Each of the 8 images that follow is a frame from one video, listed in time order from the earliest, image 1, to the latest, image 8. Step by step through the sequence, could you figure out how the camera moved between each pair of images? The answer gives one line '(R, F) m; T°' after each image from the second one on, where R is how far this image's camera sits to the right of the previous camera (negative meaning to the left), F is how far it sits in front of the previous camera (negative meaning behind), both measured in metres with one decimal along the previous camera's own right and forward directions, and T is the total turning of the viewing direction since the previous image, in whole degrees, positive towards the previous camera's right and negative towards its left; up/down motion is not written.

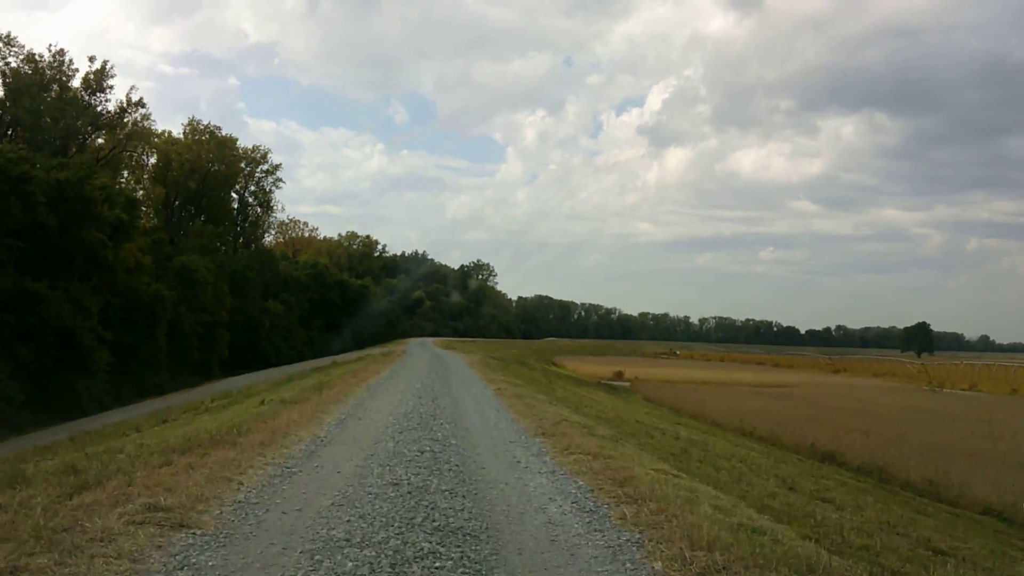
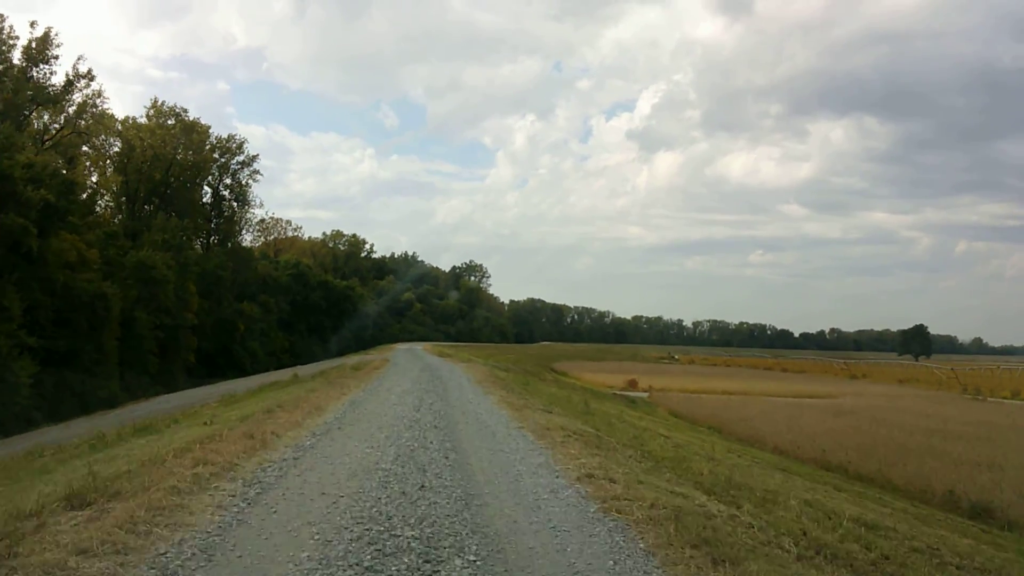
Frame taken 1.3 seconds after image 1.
(-0.7, +6.3) m; +1°
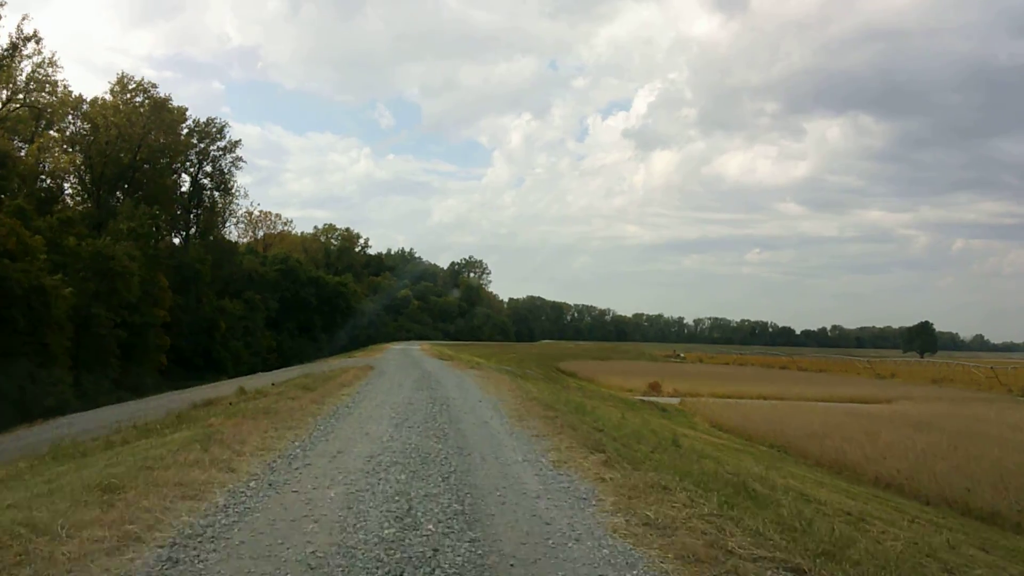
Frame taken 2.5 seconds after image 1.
(-0.7, +5.7) m; 0°
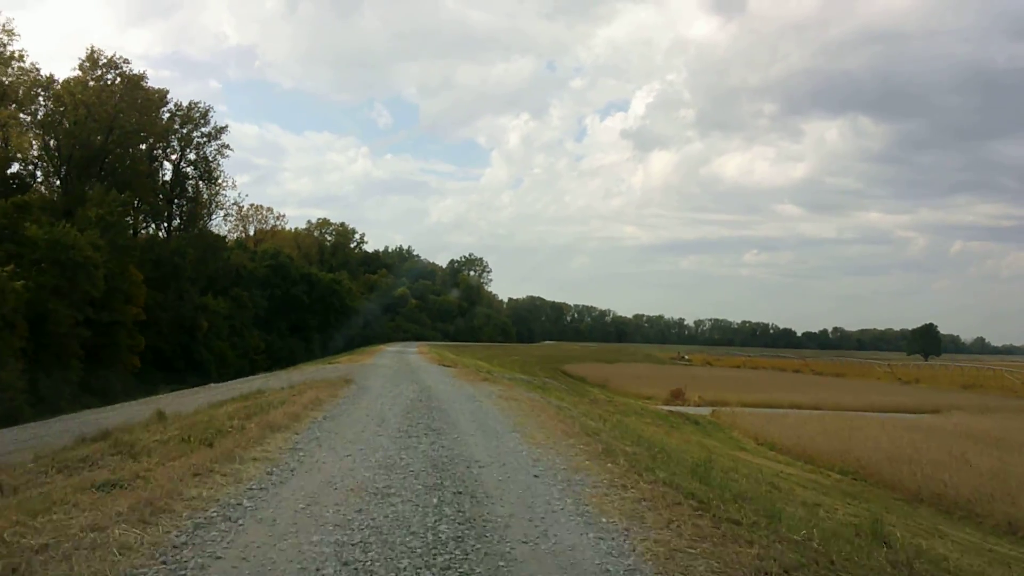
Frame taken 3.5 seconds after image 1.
(-0.6, +4.6) m; 0°
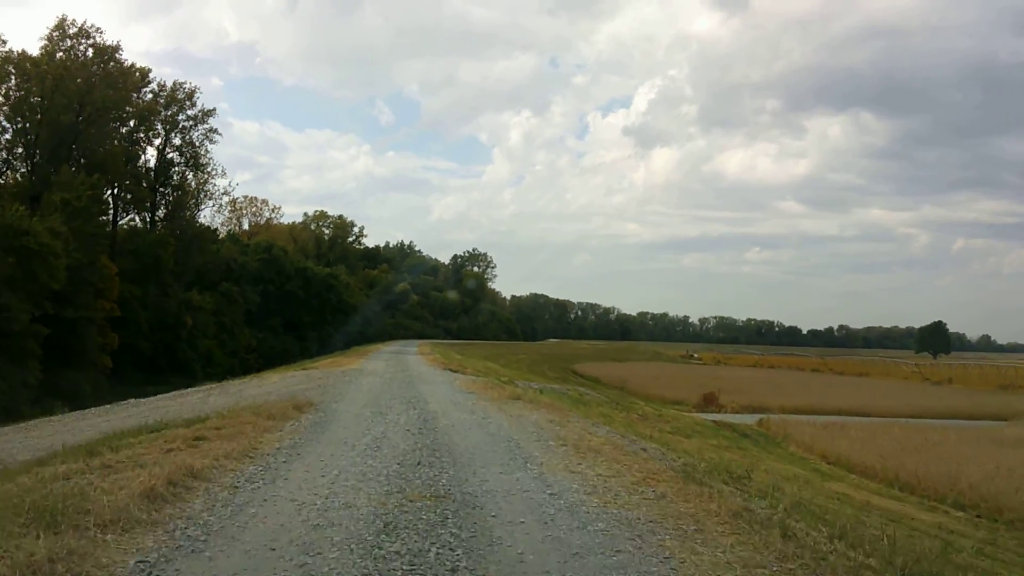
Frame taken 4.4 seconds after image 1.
(-0.6, +4.6) m; 0°
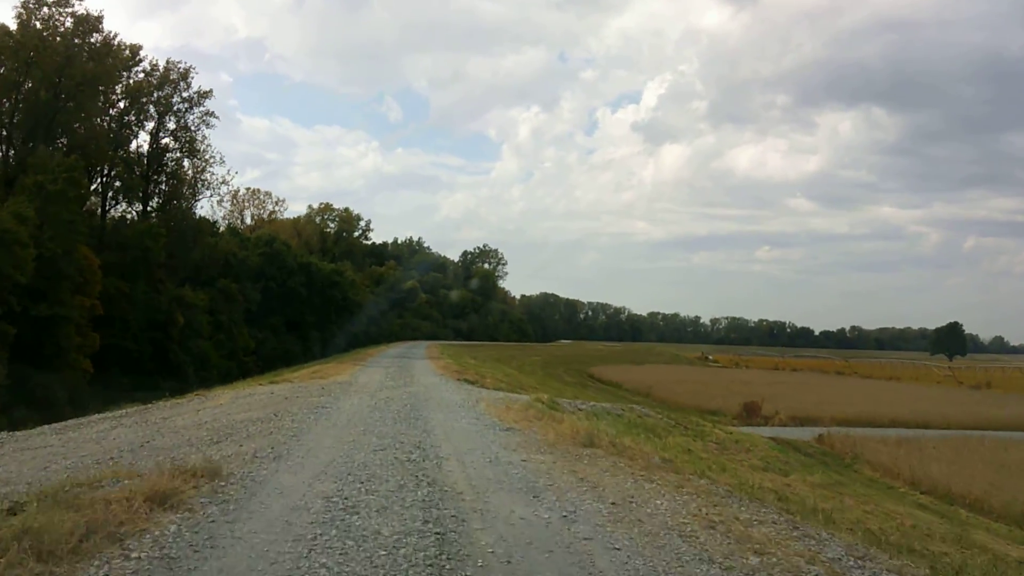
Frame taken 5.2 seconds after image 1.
(-0.5, +4.0) m; -1°
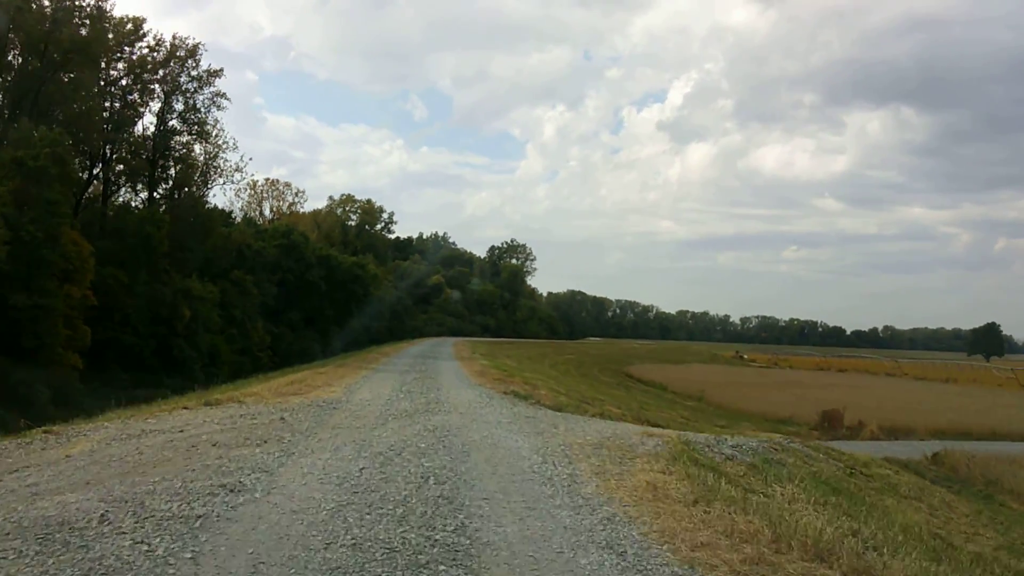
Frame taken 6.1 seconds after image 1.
(-0.6, +4.6) m; -2°
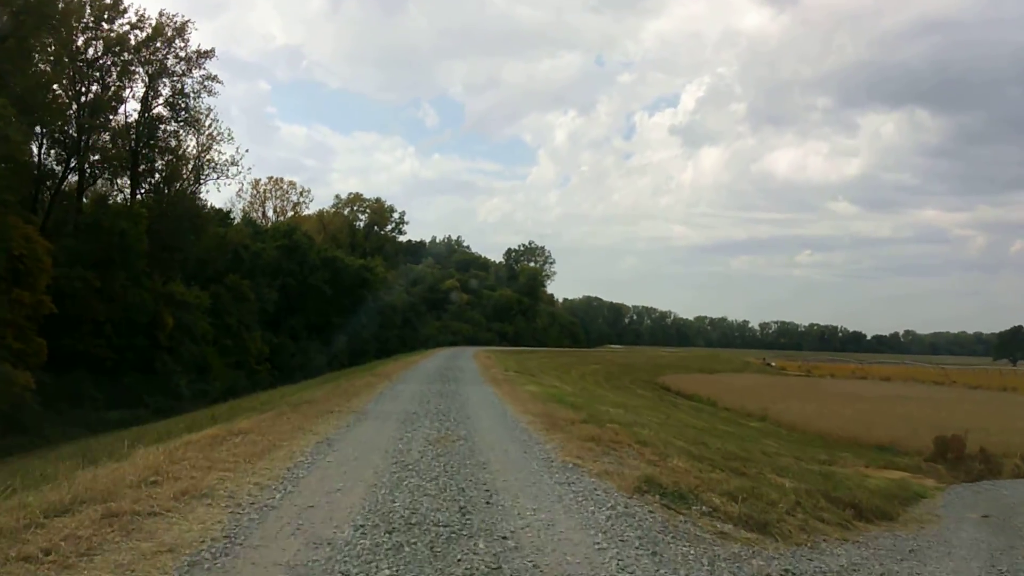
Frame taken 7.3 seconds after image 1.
(-0.8, +5.8) m; -1°
